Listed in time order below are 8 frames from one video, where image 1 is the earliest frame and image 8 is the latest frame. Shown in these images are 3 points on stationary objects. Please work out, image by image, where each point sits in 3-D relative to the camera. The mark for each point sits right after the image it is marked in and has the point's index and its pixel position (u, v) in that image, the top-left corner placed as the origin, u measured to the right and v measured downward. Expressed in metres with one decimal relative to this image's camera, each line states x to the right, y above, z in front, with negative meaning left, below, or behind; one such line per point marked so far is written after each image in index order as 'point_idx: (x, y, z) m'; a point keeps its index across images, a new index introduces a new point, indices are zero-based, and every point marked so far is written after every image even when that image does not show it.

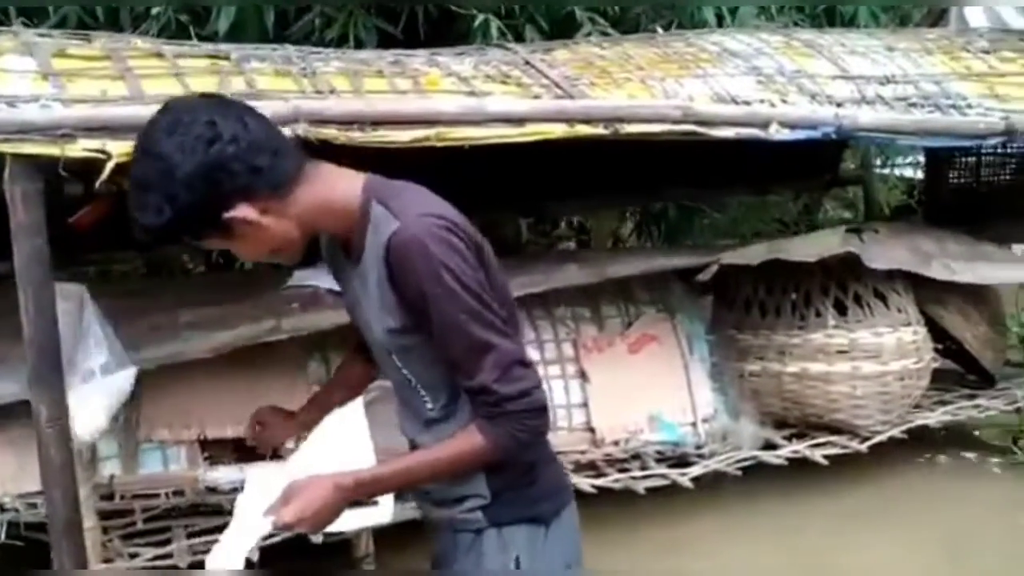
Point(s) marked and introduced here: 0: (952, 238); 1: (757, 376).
0: (+2.3, +0.3, +5.0) m
1: (+1.2, -0.4, +4.7) m
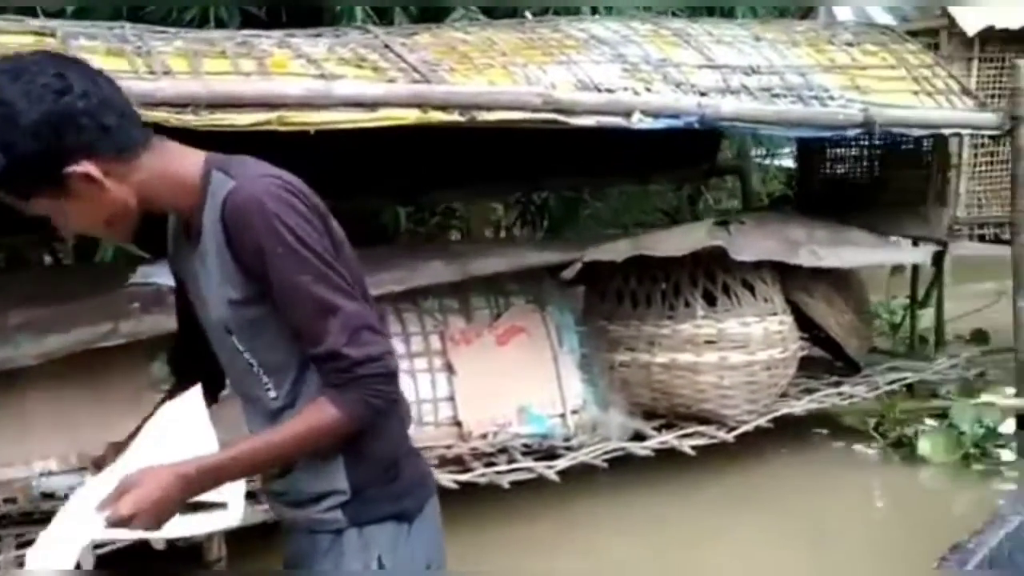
0: (+1.6, +0.3, +5.1) m
1: (+0.6, -0.4, +4.7) m
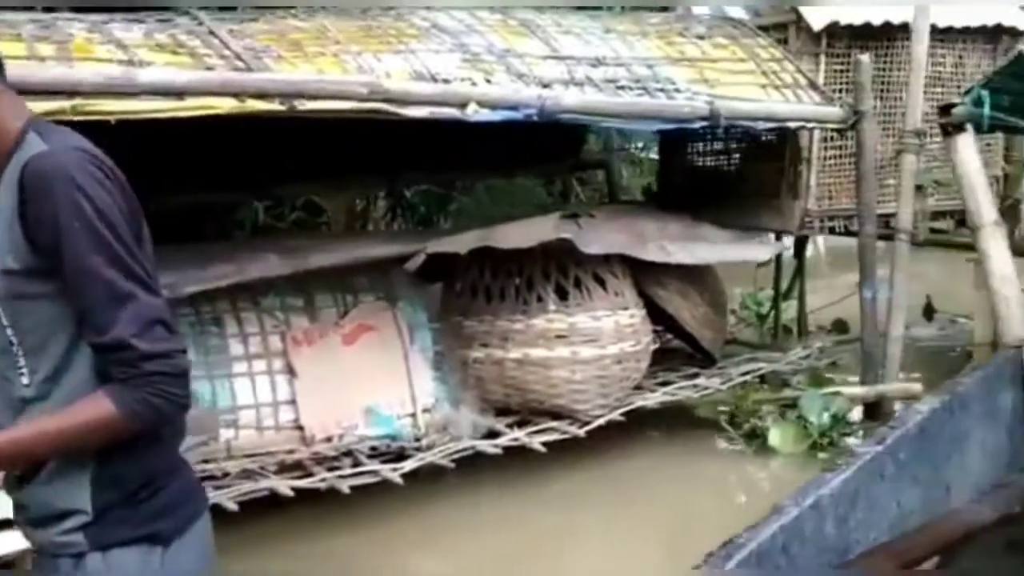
0: (+0.8, +0.3, +5.1) m
1: (-0.1, -0.4, +4.6) m
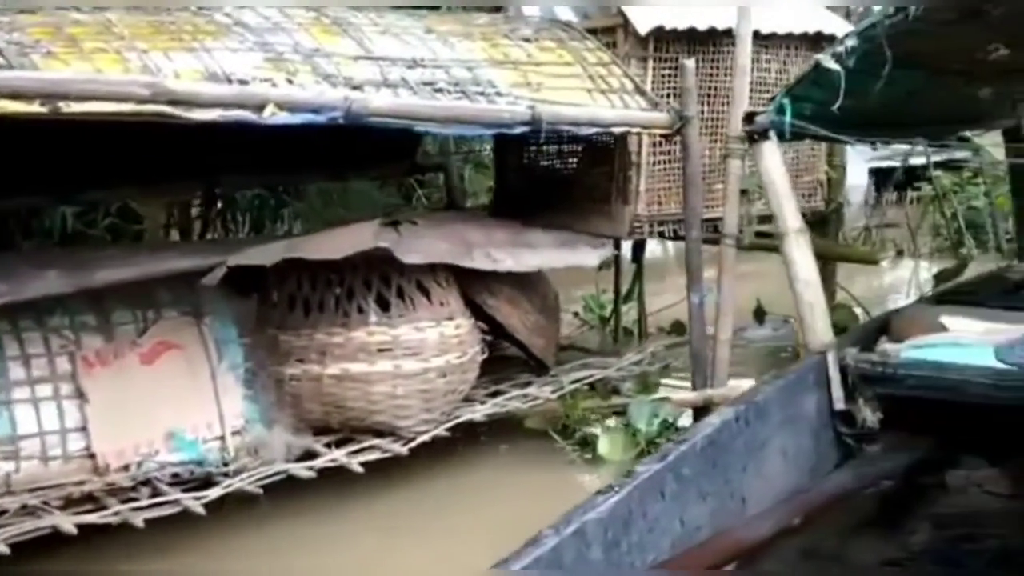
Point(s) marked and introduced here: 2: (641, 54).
0: (-0.1, +0.3, +5.0) m
1: (-1.0, -0.4, +4.4) m
2: (+0.7, +1.3, +5.4) m
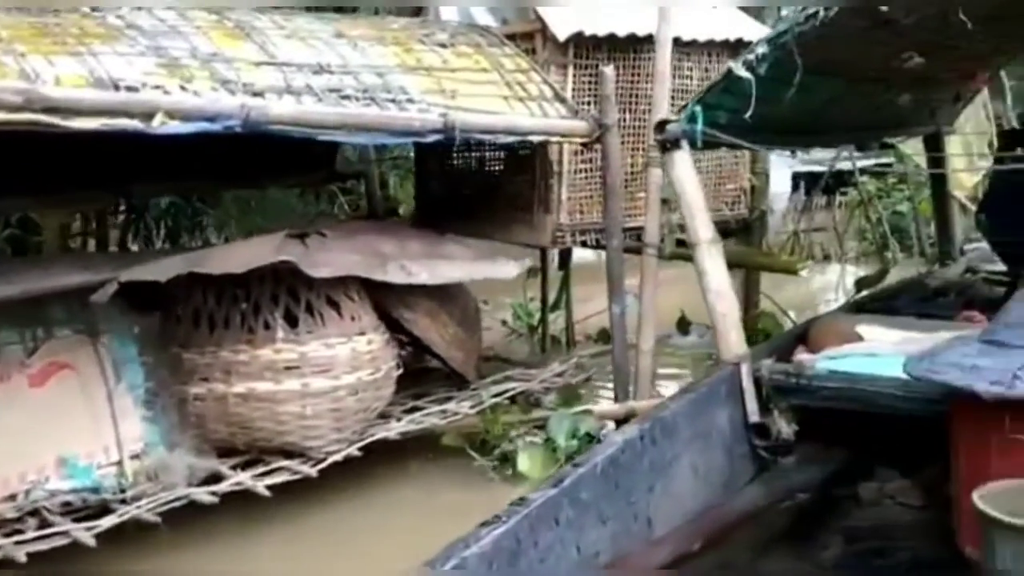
0: (-0.5, +0.2, +4.8) m
1: (-1.3, -0.5, +4.2) m
2: (+0.3, +1.2, +5.3) m
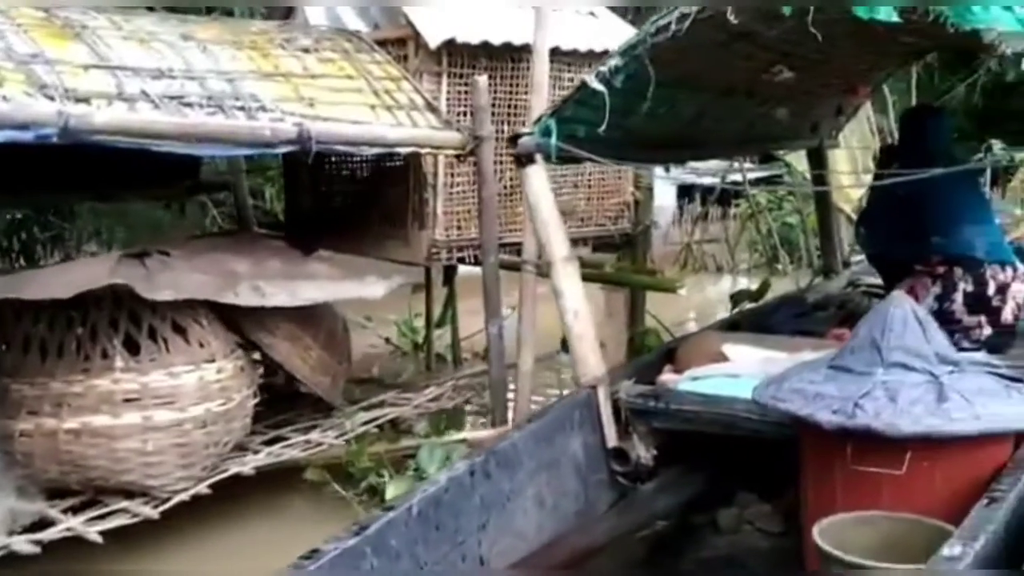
0: (-1.1, +0.1, +4.5) m
1: (-1.9, -0.6, +3.8) m
2: (-0.4, +1.1, +5.0) m
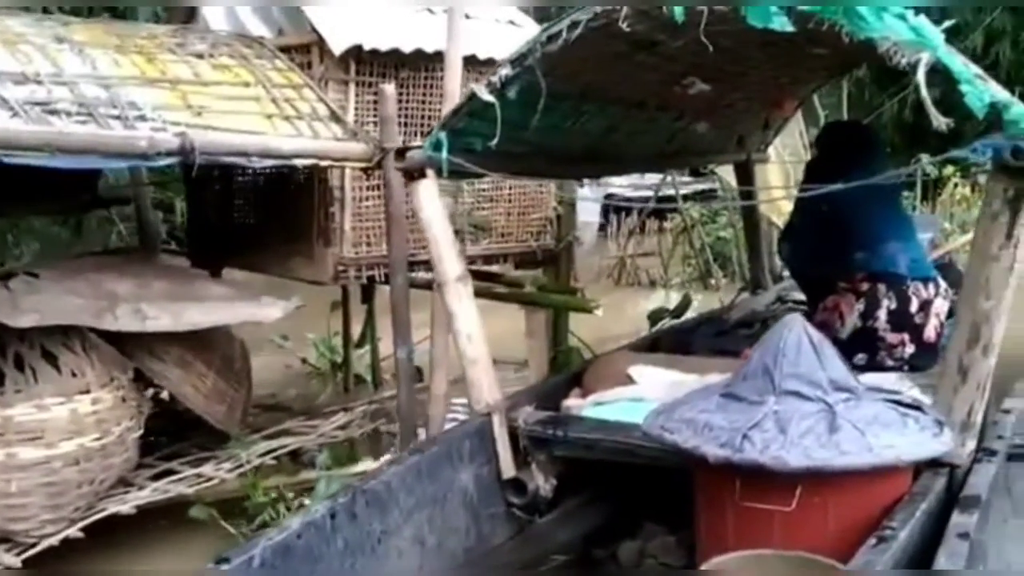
0: (-1.5, +0.1, +4.2) m
1: (-2.3, -0.7, +3.5) m
2: (-0.8, +1.0, +4.8) m
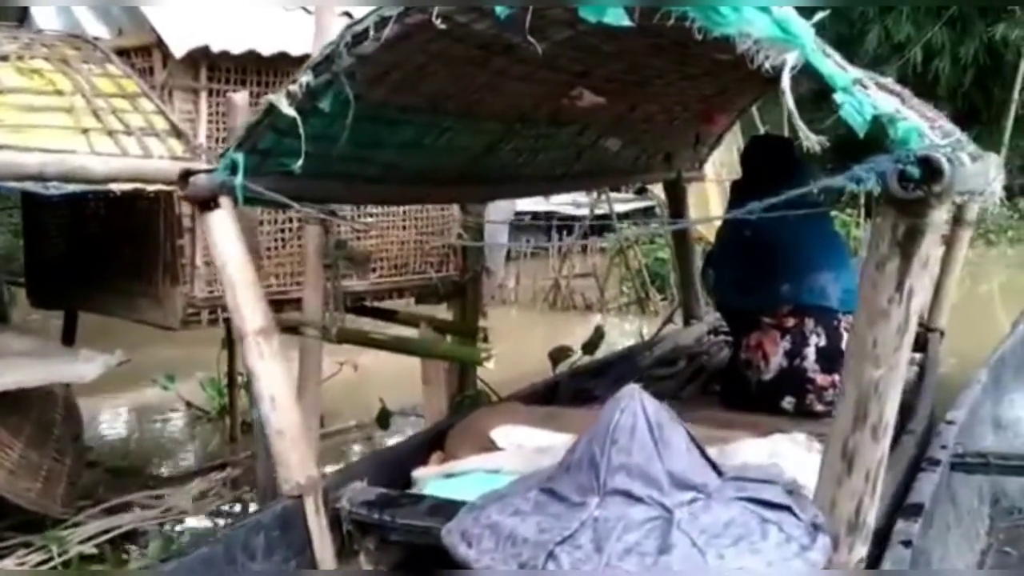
0: (-2.1, -0.1, +3.6) m
1: (-2.8, -0.8, +2.8) m
2: (-1.4, +0.9, +4.2) m
